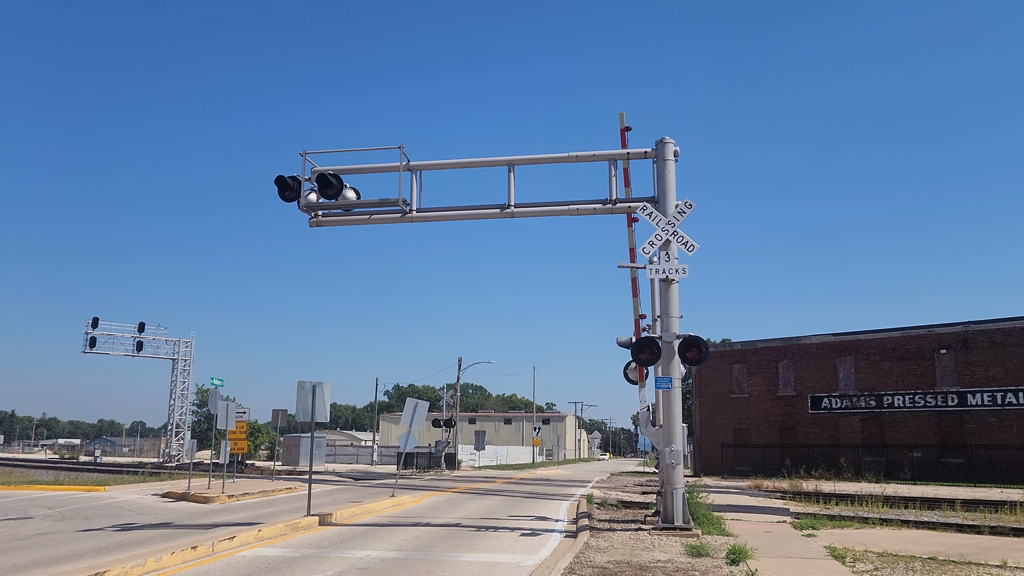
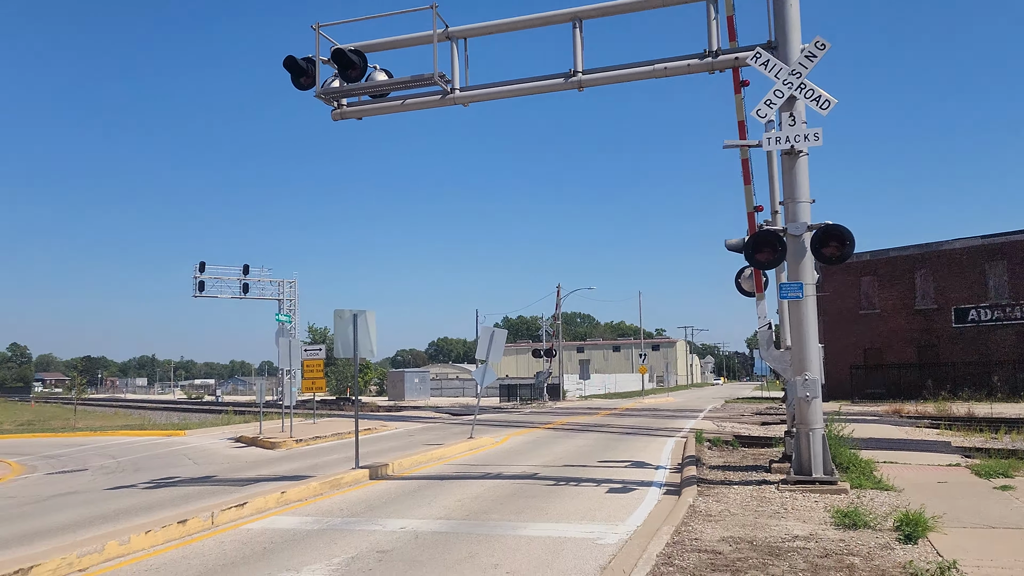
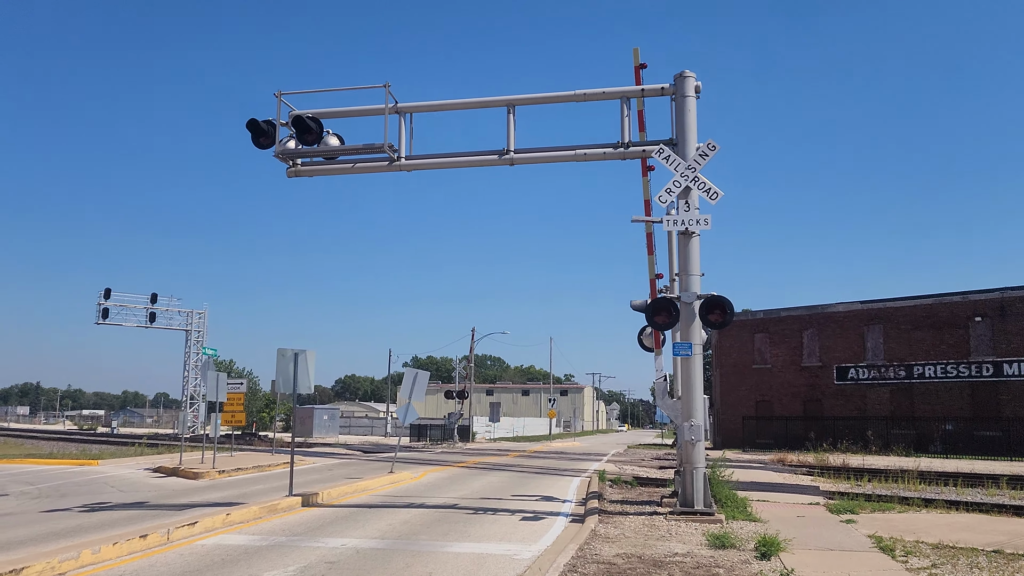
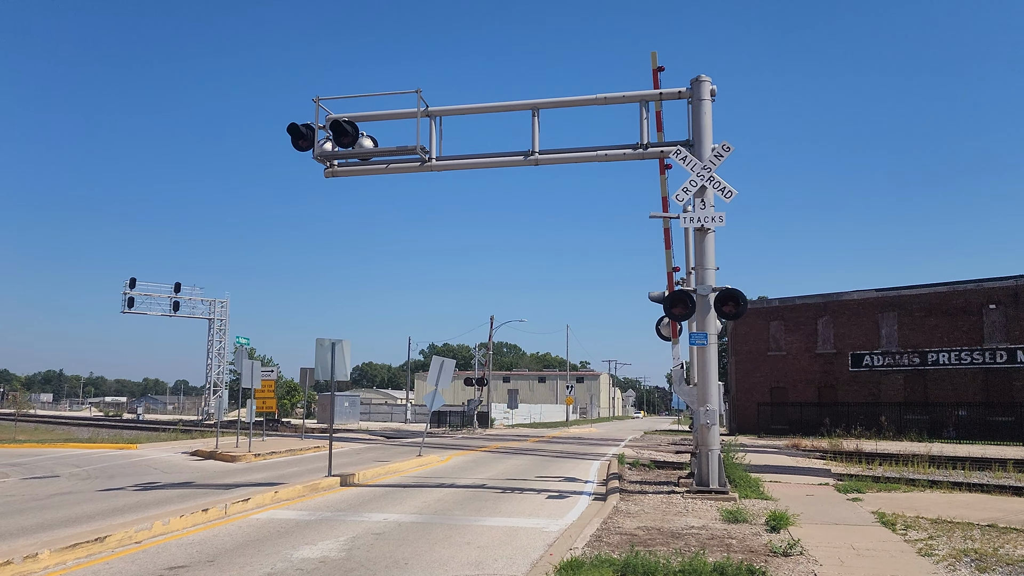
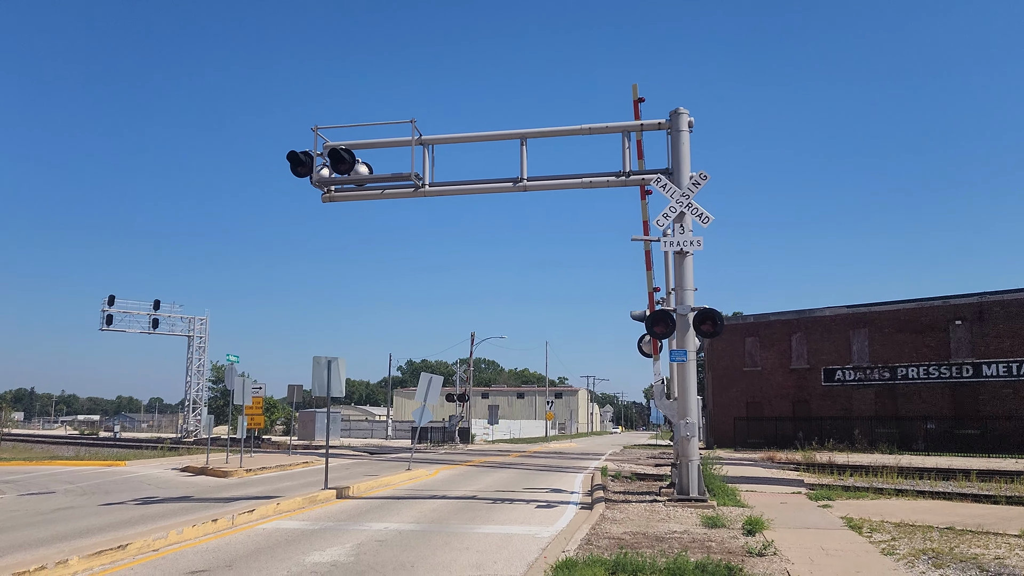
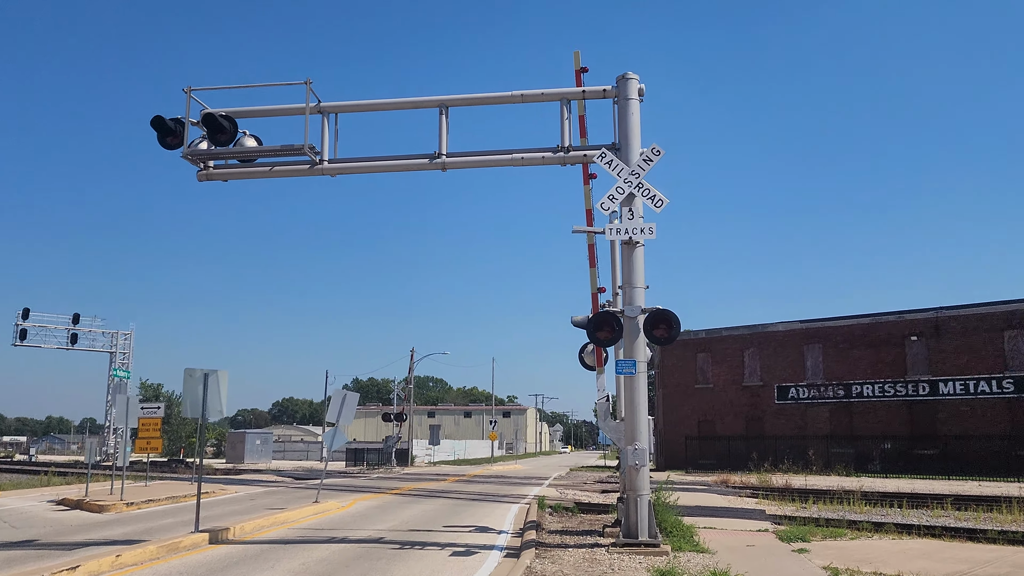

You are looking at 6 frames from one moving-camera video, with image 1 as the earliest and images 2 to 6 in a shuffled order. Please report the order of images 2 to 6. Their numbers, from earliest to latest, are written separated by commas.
5, 4, 3, 6, 2
